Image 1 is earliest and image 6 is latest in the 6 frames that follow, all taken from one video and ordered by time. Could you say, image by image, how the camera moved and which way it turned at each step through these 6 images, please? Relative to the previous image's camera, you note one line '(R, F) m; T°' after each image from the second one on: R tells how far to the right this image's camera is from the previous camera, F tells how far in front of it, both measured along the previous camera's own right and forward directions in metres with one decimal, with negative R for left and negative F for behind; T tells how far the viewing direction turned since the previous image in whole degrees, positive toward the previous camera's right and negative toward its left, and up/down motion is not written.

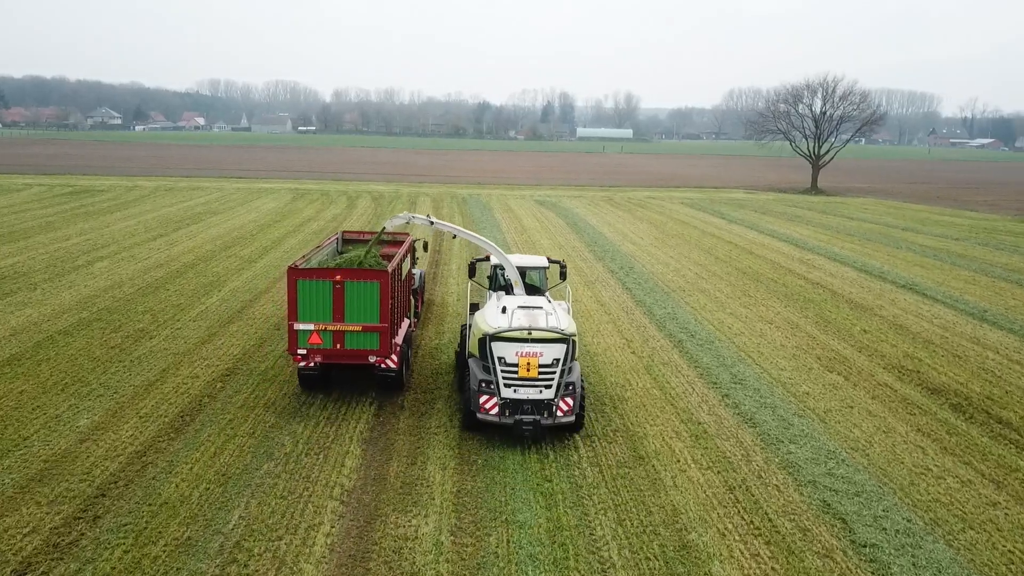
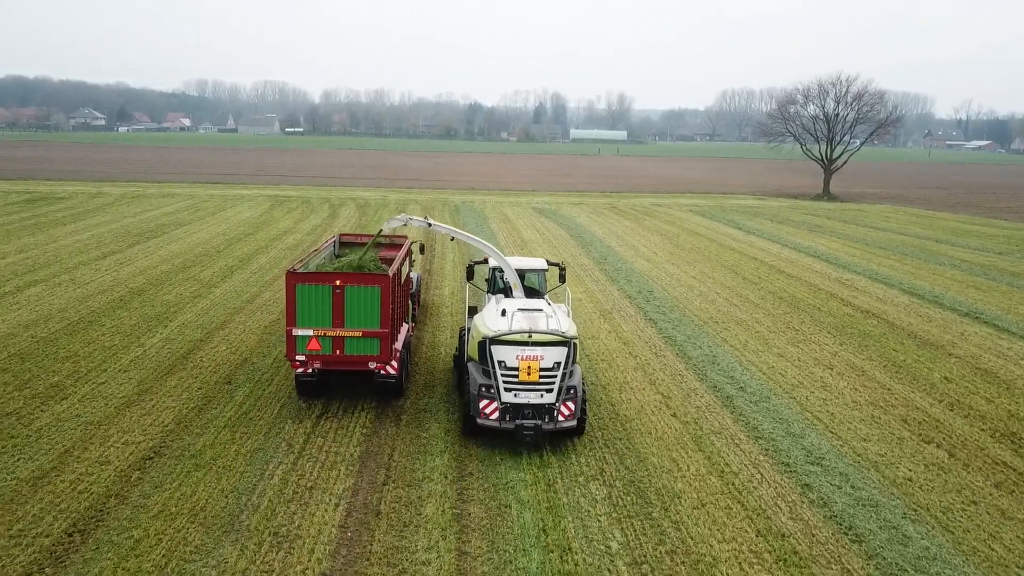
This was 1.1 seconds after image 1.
(-0.3, +2.9) m; +1°
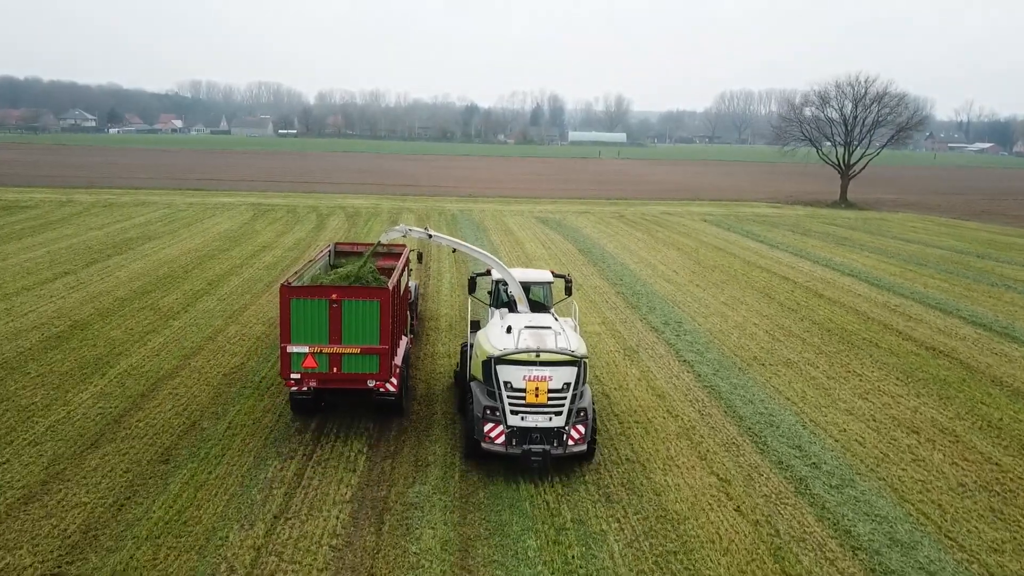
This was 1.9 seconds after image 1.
(-0.2, +2.6) m; 0°
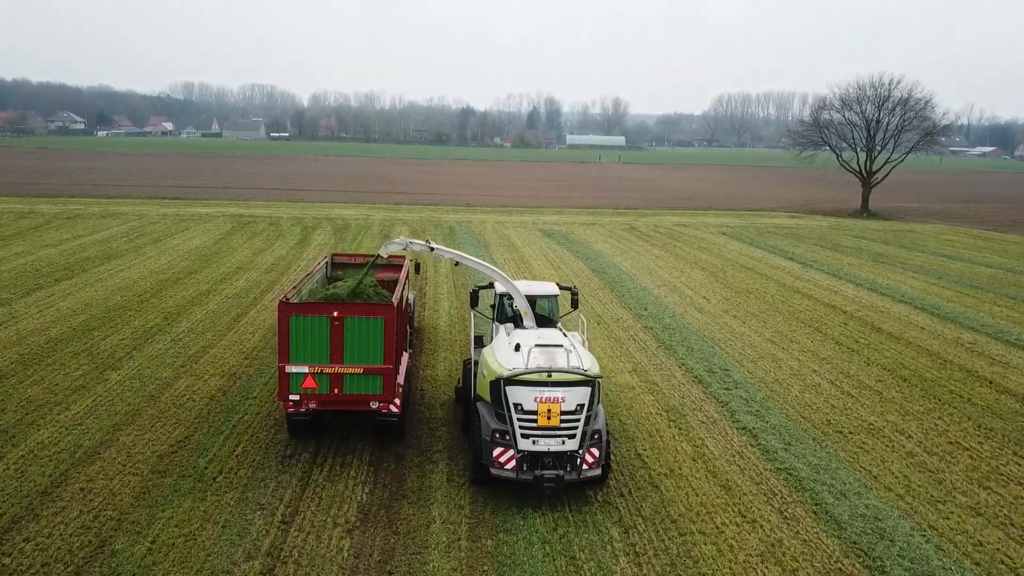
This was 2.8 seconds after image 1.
(-0.3, +2.8) m; 0°
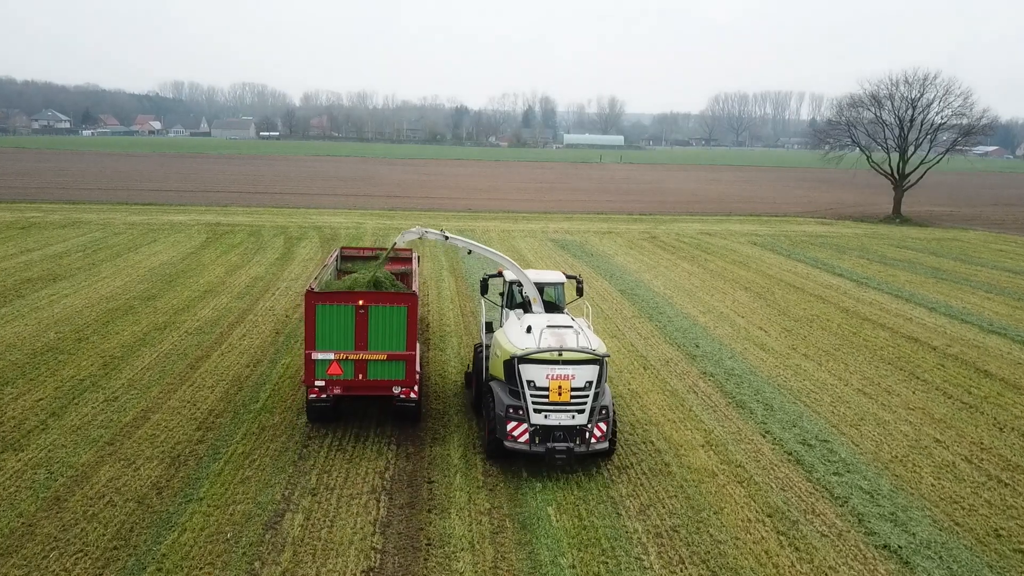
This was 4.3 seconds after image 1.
(-0.6, +3.3) m; 0°
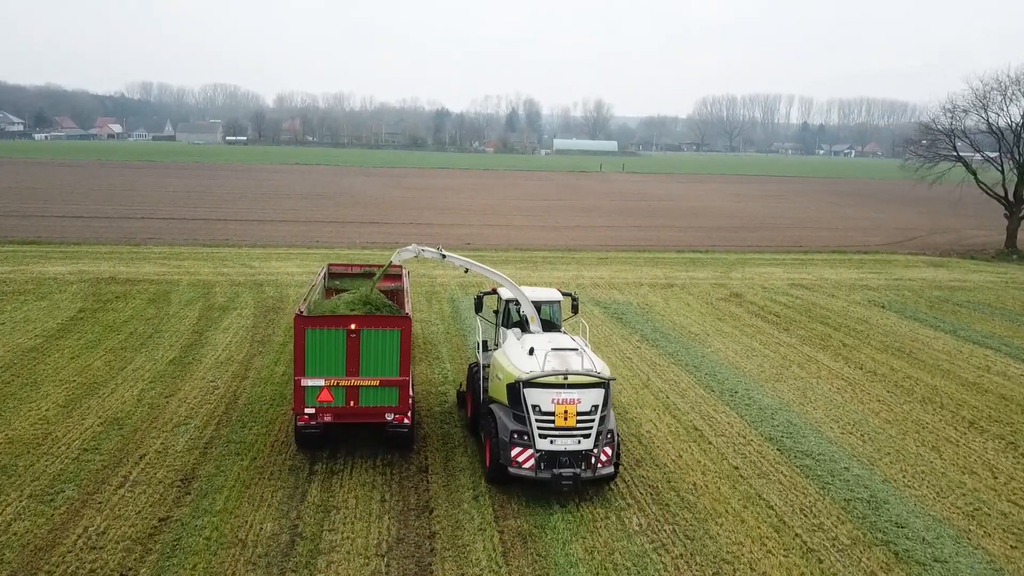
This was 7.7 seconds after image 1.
(-1.2, +9.1) m; +1°
